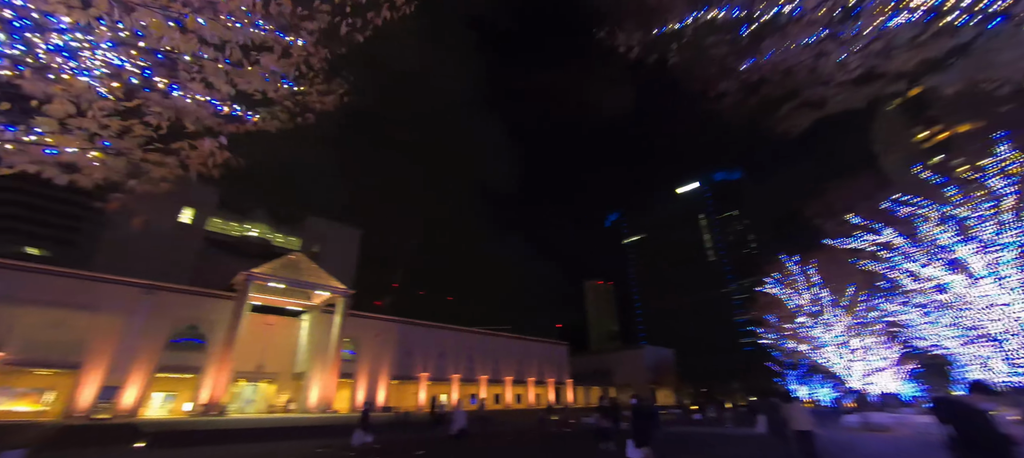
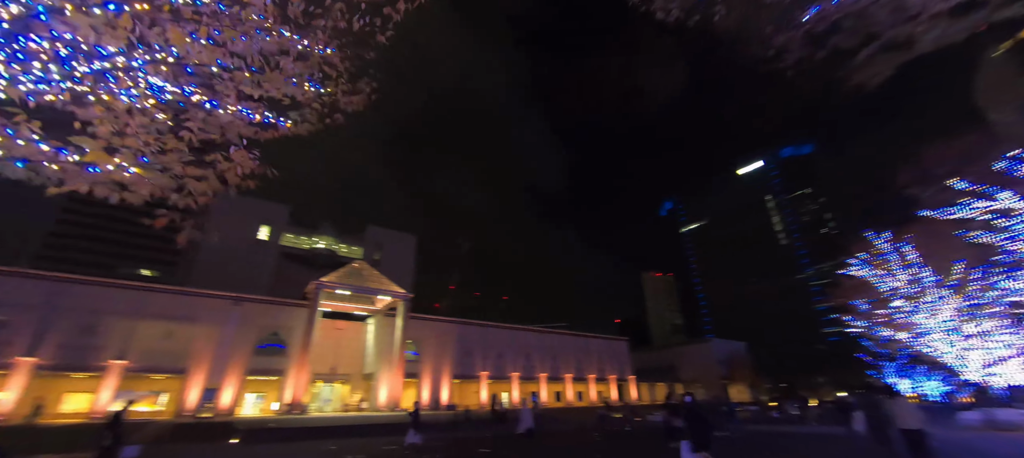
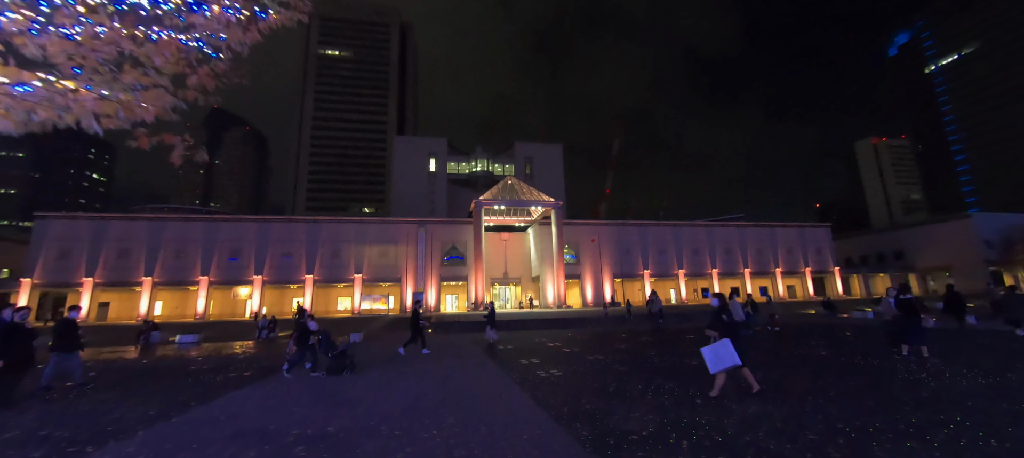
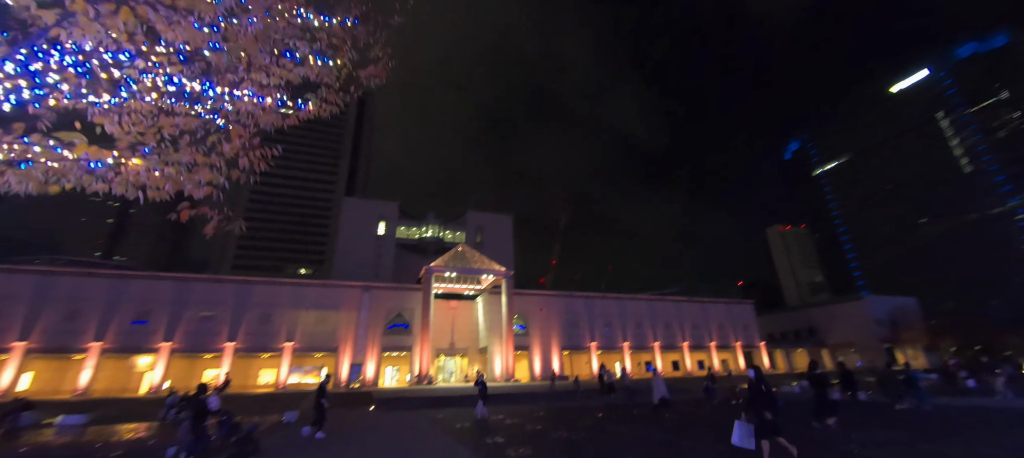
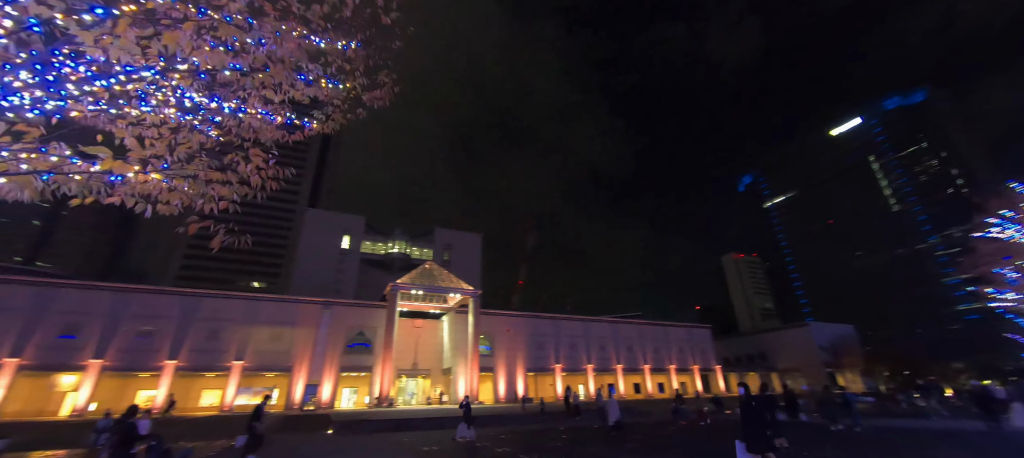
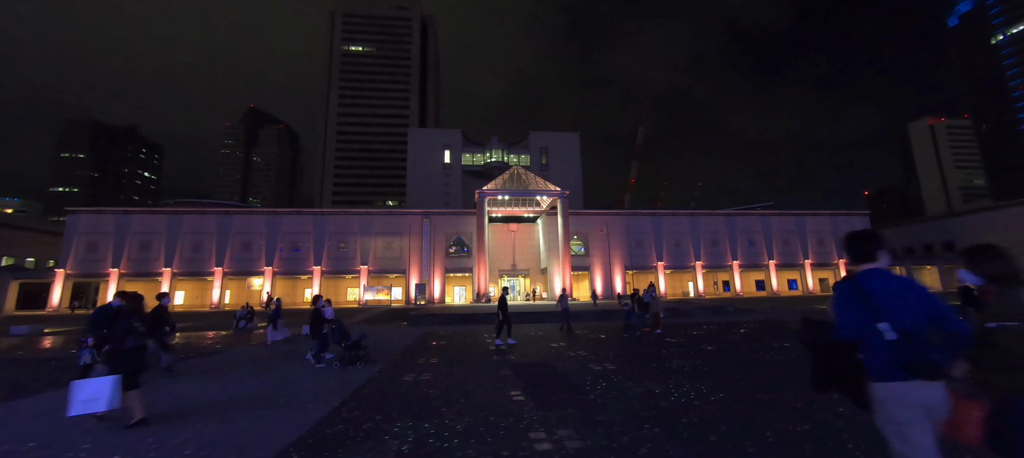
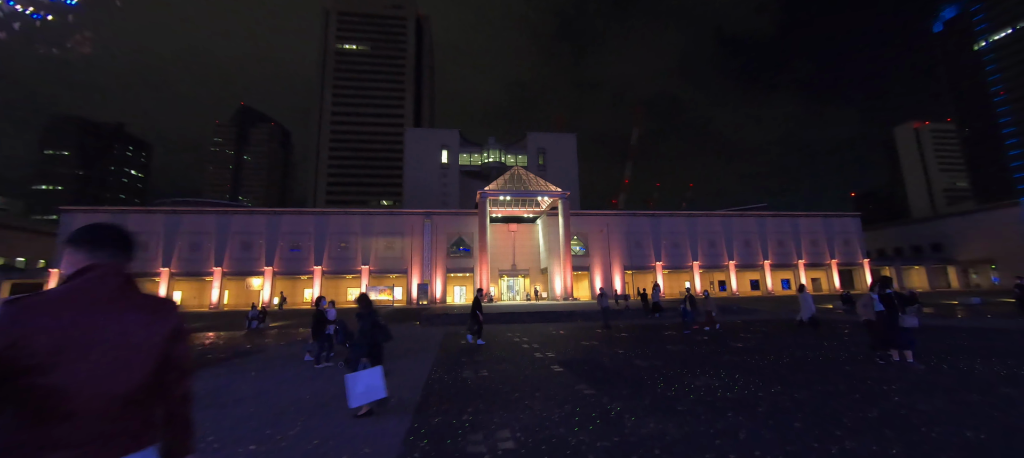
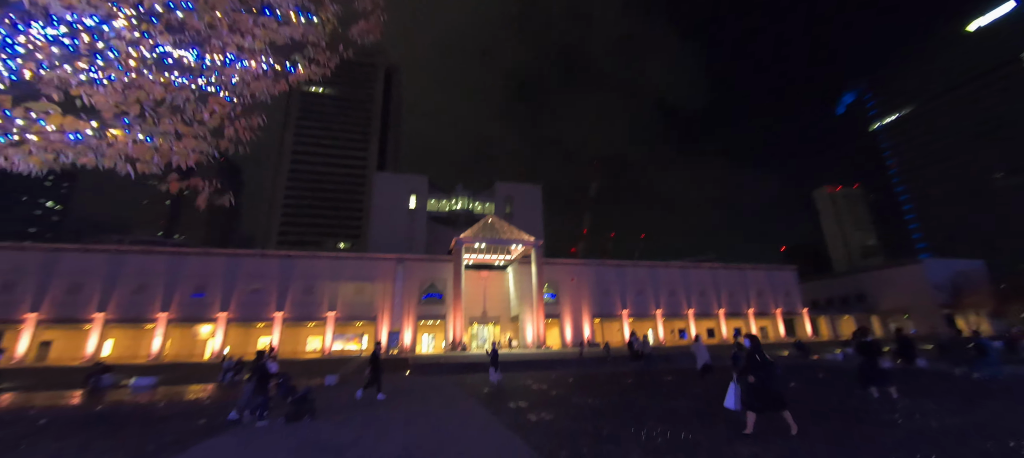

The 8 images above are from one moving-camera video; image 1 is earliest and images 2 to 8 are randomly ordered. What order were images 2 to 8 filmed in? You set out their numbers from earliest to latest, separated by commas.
2, 5, 4, 8, 3, 7, 6
